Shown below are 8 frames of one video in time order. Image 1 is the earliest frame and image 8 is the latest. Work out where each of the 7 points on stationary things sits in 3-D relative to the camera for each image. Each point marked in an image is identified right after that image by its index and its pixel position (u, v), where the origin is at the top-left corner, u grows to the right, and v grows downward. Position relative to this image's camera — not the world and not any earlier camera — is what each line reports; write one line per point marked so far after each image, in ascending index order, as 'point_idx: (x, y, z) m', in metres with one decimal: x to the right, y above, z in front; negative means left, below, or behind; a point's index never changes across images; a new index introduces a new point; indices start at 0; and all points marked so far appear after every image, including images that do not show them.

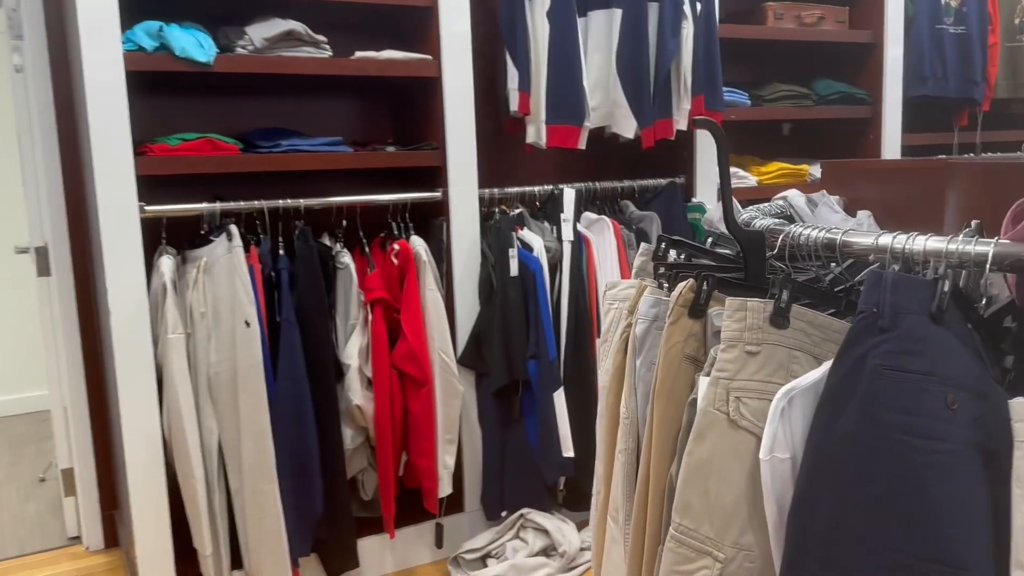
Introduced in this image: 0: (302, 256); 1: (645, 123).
0: (-0.4, +0.1, +1.8) m
1: (+0.3, +0.4, +2.1) m
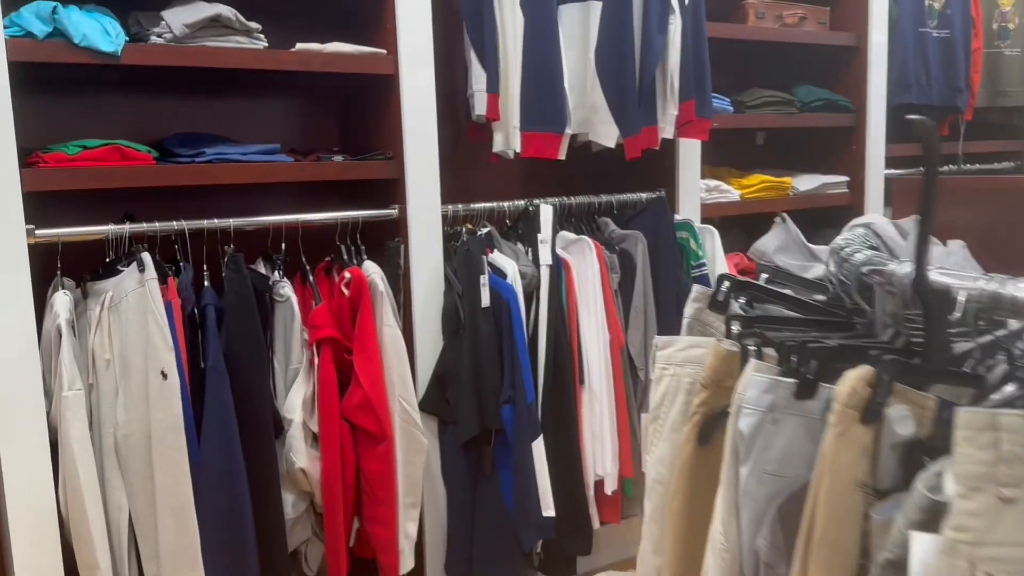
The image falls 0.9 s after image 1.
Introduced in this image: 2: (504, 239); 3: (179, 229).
0: (-0.5, 0.0, +1.5) m
1: (+0.3, +0.3, +1.9) m
2: (0.0, +0.1, +1.9) m
3: (-0.6, +0.1, +1.5) m
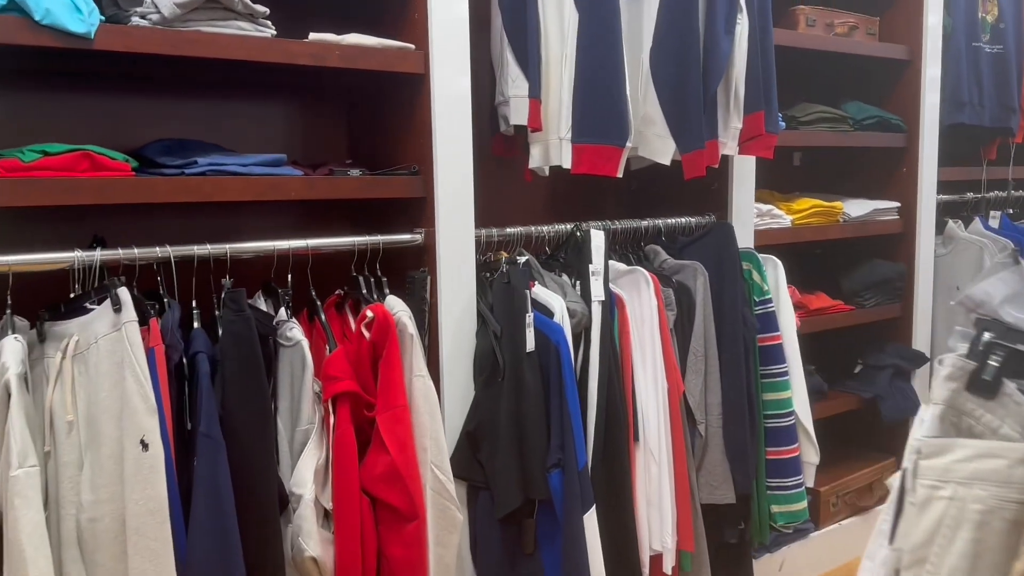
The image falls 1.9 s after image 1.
0: (-0.4, -0.1, +1.2) m
1: (+0.3, +0.3, +1.6) m
2: (+0.1, 0.0, +1.6) m
3: (-0.5, 0.0, +1.2) m
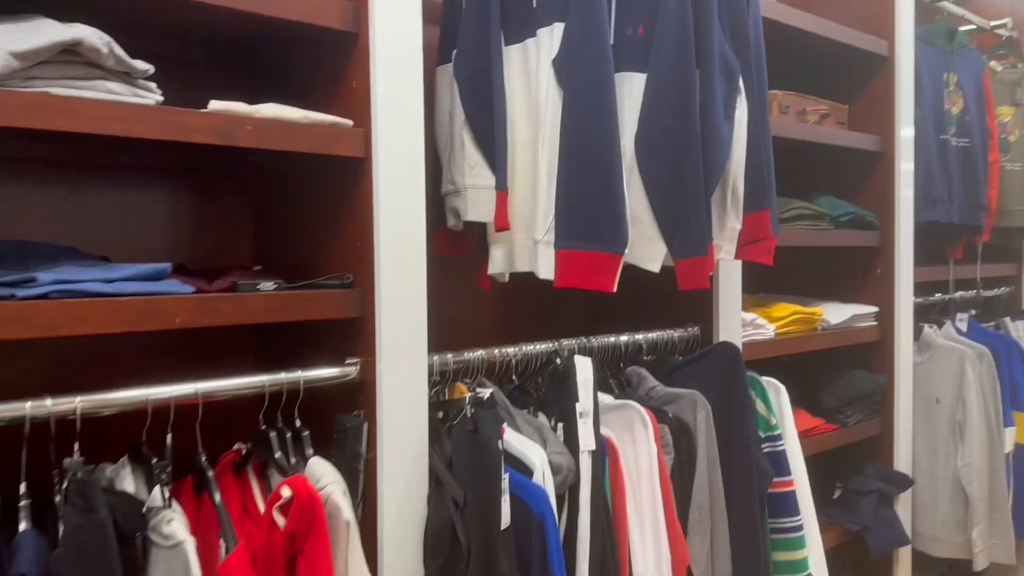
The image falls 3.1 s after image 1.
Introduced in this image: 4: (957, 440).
0: (-0.4, -0.2, +0.8) m
1: (+0.3, +0.1, +1.3) m
2: (0.0, -0.2, +1.2) m
3: (-0.5, -0.1, +0.8) m
4: (+1.1, -0.4, +2.1) m
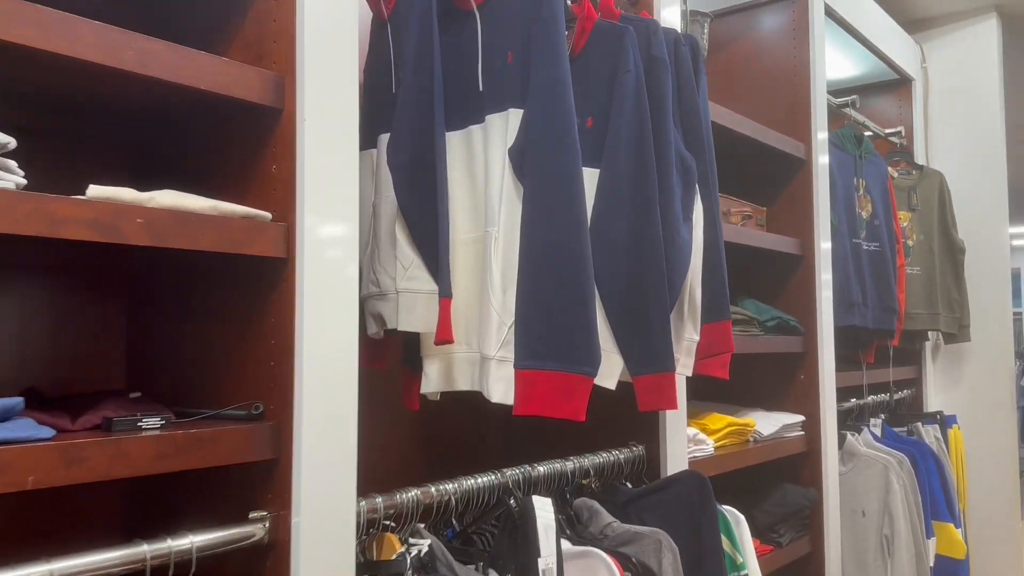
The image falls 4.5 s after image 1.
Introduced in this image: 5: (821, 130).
0: (-0.4, -0.3, +0.5) m
1: (+0.2, -0.1, +1.2) m
2: (-0.1, -0.3, +1.0) m
3: (-0.5, -0.2, +0.5) m
4: (+0.9, -0.6, +2.0) m
5: (+0.7, +0.4, +2.0) m
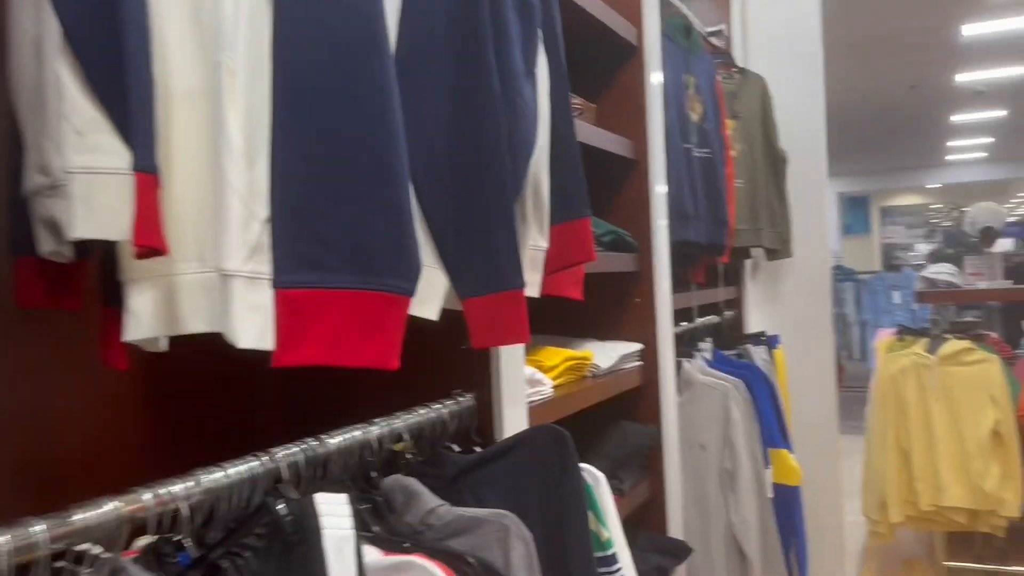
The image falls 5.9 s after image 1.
0: (-0.4, -0.3, +0.1) m
1: (0.0, 0.0, +0.8) m
2: (-0.2, -0.2, +0.6) m
3: (-0.5, -0.2, 0.0) m
4: (+0.5, -0.4, +1.9) m
5: (+0.3, +0.6, +1.8) m
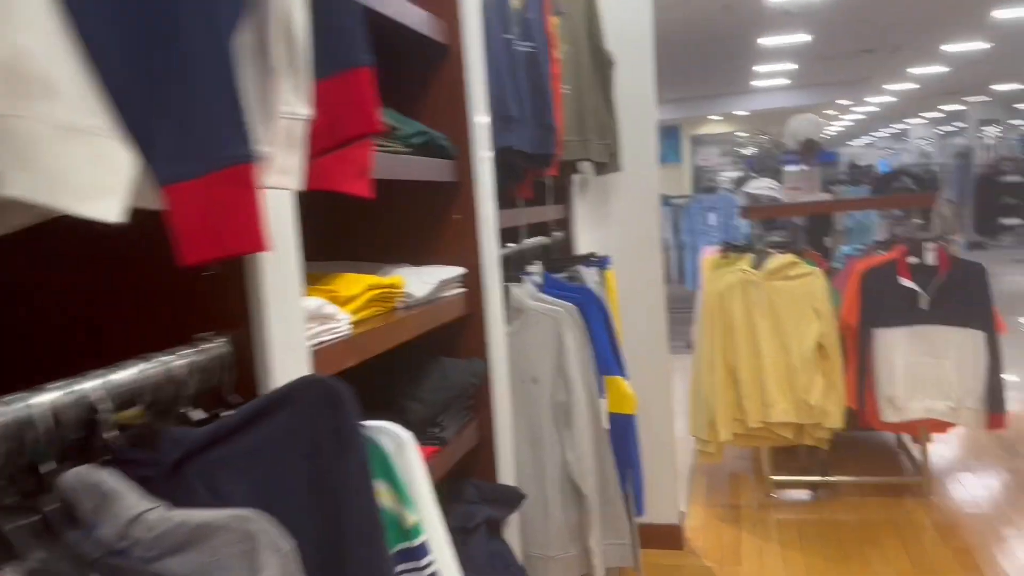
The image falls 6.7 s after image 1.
0: (-0.4, -0.3, -0.3) m
1: (-0.2, +0.1, +0.5) m
2: (-0.3, -0.2, +0.3) m
3: (-0.5, -0.2, -0.3) m
4: (+0.1, -0.3, +1.7) m
5: (-0.1, +0.7, +1.5) m
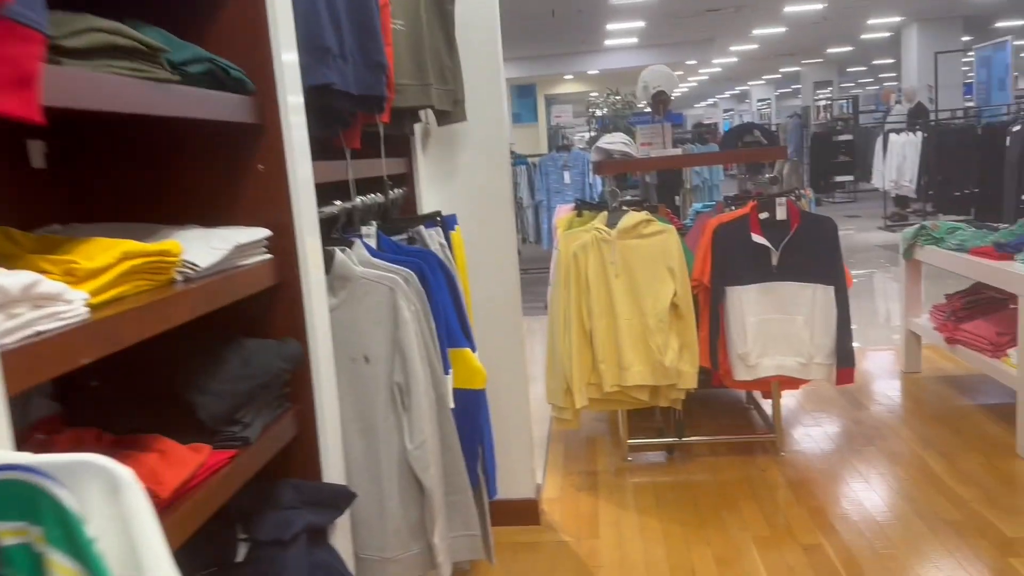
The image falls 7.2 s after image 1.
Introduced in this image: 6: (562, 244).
0: (-0.4, -0.3, -0.6) m
1: (-0.3, +0.1, +0.2) m
2: (-0.4, -0.2, 0.0) m
3: (-0.5, -0.2, -0.6) m
4: (-0.2, -0.2, +1.5) m
5: (-0.3, +0.8, +1.2) m
6: (+0.2, +0.1, +2.7) m
